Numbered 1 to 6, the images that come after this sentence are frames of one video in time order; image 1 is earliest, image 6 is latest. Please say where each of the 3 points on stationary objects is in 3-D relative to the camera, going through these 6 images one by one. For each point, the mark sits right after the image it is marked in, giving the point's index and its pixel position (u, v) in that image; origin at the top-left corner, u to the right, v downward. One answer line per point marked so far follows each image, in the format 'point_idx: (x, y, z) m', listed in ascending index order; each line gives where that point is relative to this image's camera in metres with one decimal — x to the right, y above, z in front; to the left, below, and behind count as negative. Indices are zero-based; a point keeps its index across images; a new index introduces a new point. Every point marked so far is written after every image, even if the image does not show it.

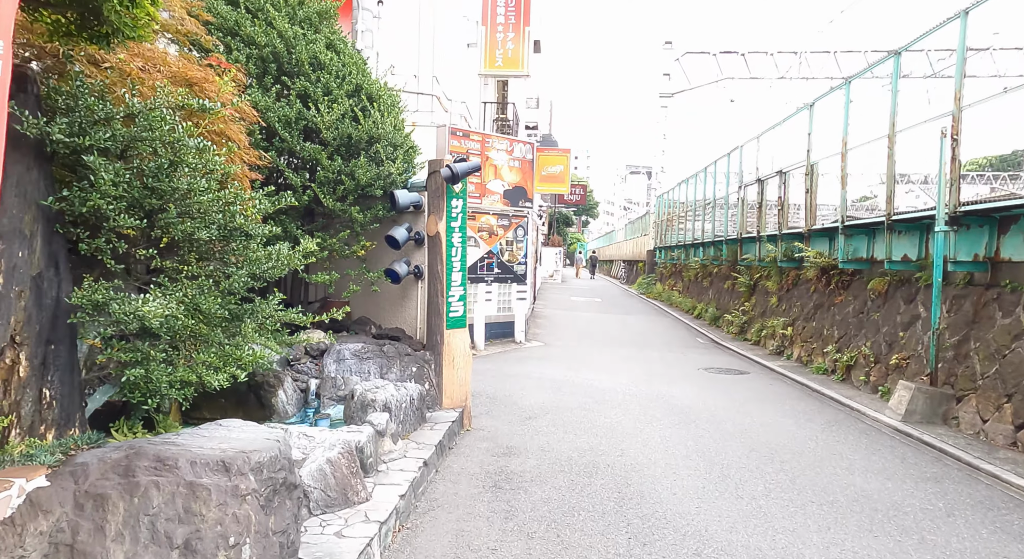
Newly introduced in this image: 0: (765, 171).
0: (+5.6, +2.4, +16.1) m
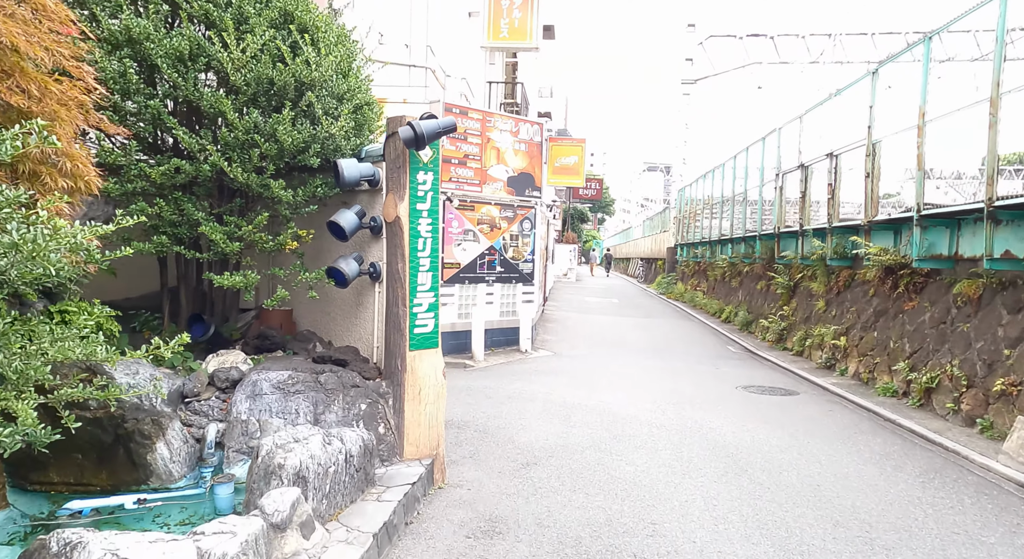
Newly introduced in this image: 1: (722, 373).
0: (+5.7, +2.4, +13.9) m
1: (+3.4, -1.5, +12.0) m
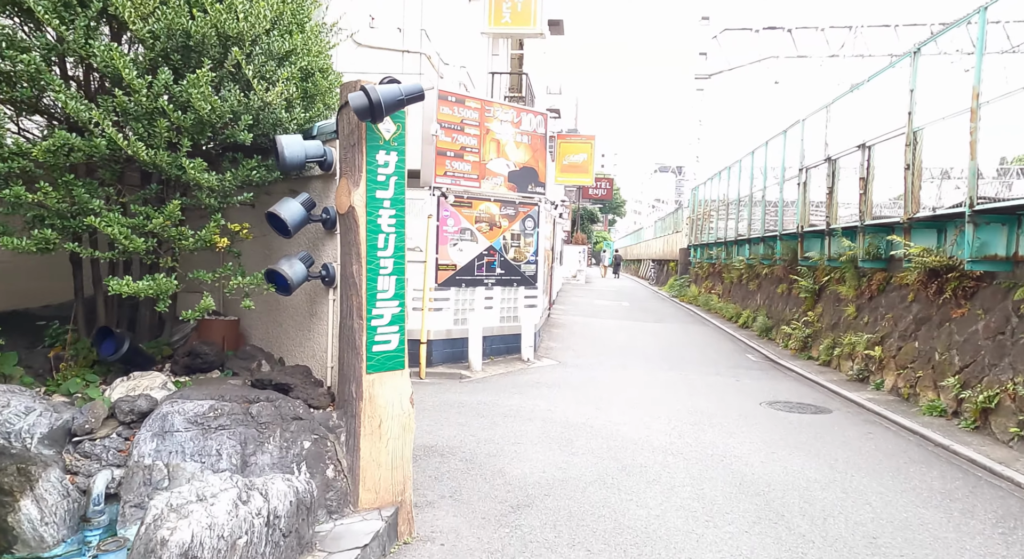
0: (+5.7, +2.3, +12.8) m
1: (+3.4, -1.6, +10.9) m
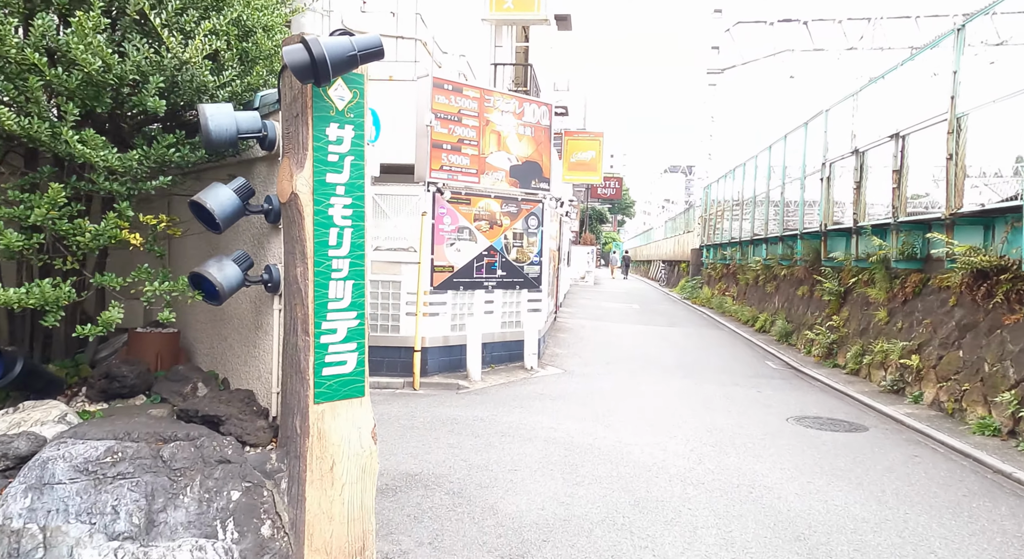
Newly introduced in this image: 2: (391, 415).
0: (+5.7, +2.3, +11.8) m
1: (+3.4, -1.6, +9.9) m
2: (-1.5, -1.7, +8.9) m
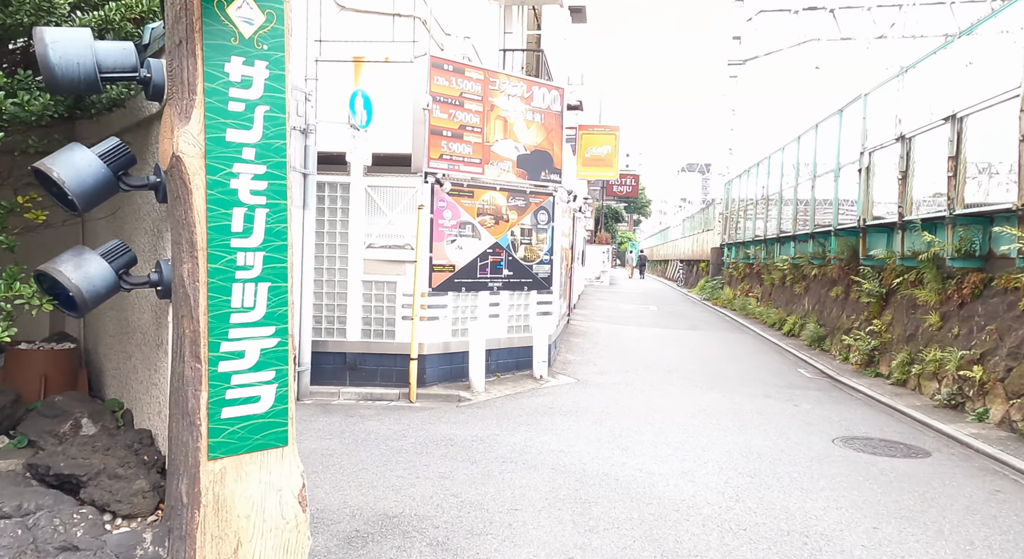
0: (+5.8, +2.3, +10.6) m
1: (+3.5, -1.6, +8.8) m
2: (-1.4, -1.7, +7.9) m
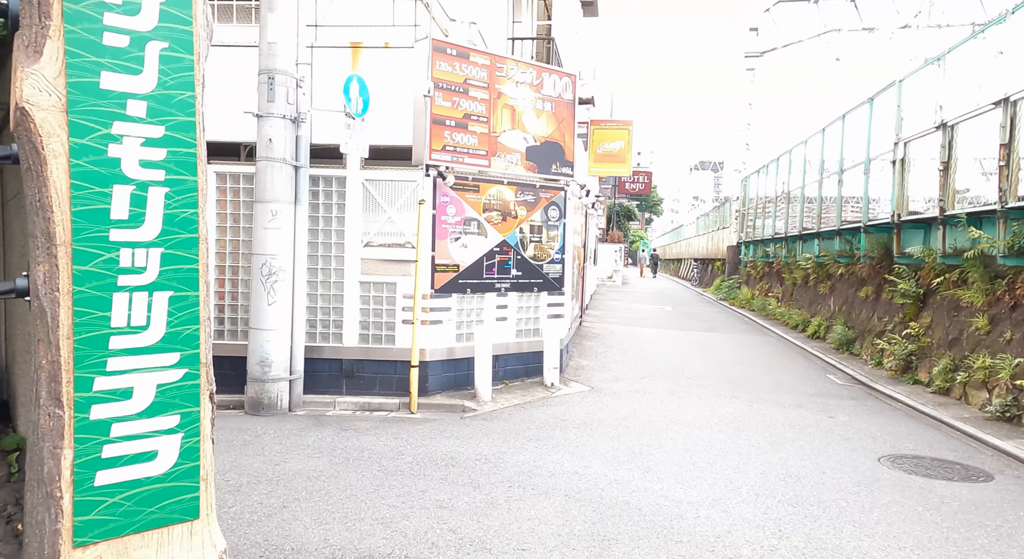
0: (+5.9, +2.3, +9.8) m
1: (+3.6, -1.6, +8.0) m
2: (-1.4, -1.7, +7.2) m
